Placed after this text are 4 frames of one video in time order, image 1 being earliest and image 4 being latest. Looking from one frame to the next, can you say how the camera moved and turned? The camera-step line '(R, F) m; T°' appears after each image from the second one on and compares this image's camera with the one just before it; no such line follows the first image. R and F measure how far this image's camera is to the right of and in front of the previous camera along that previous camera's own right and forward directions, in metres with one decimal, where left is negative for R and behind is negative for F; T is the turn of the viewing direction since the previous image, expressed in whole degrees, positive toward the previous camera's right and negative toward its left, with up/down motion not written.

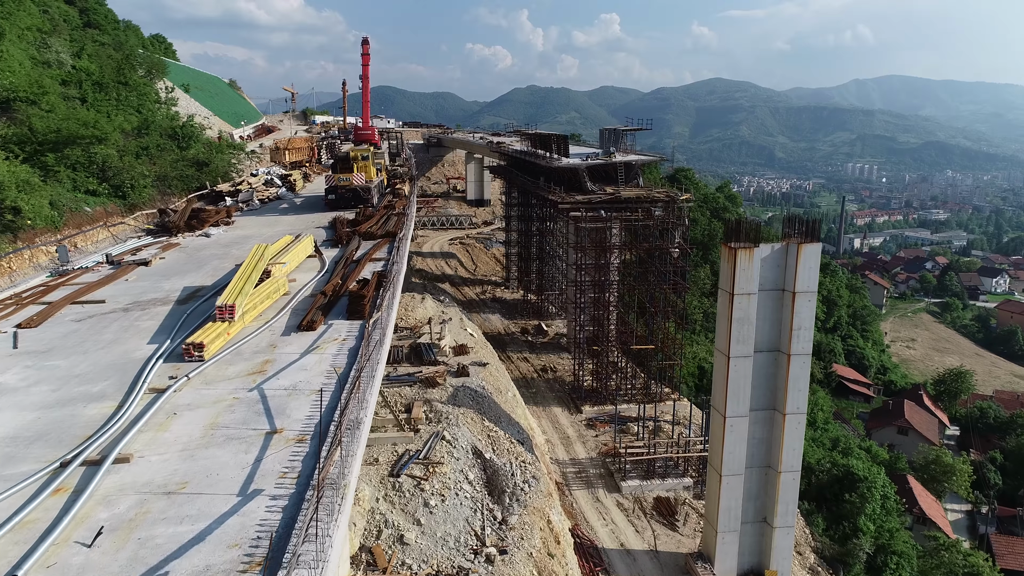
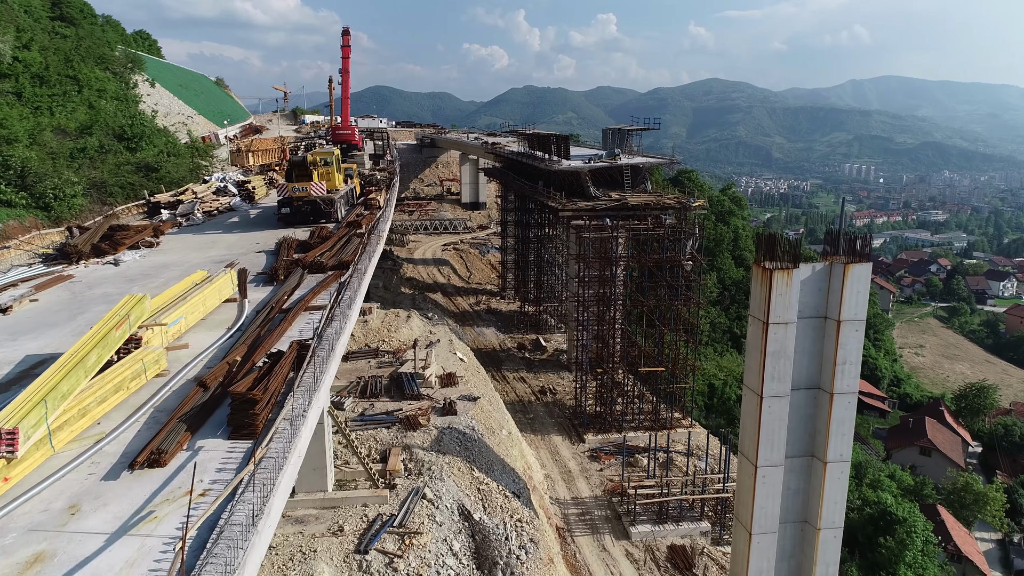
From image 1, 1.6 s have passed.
(+0.1, +2.5) m; 0°
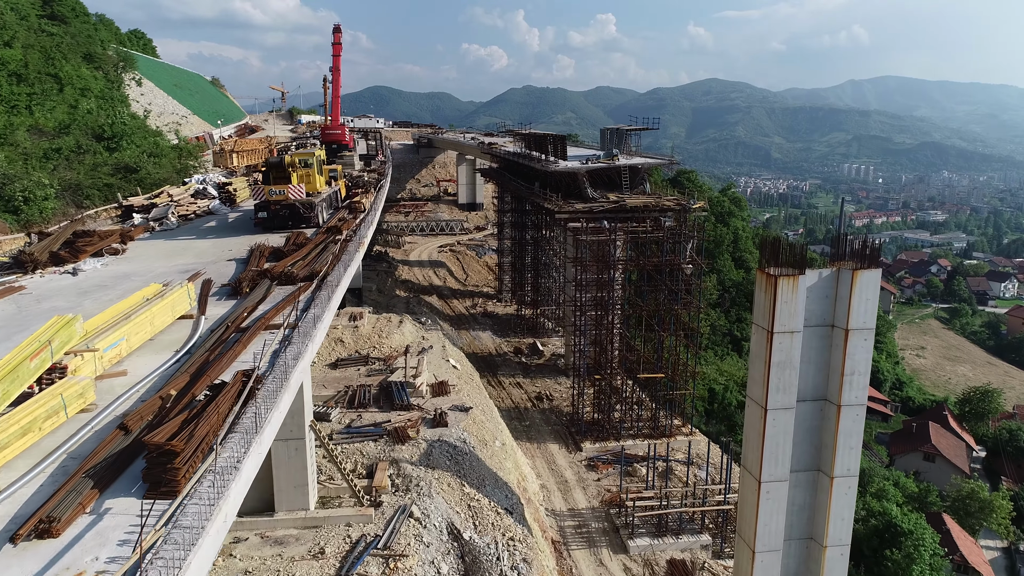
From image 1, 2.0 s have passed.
(+0.1, +0.7) m; 0°
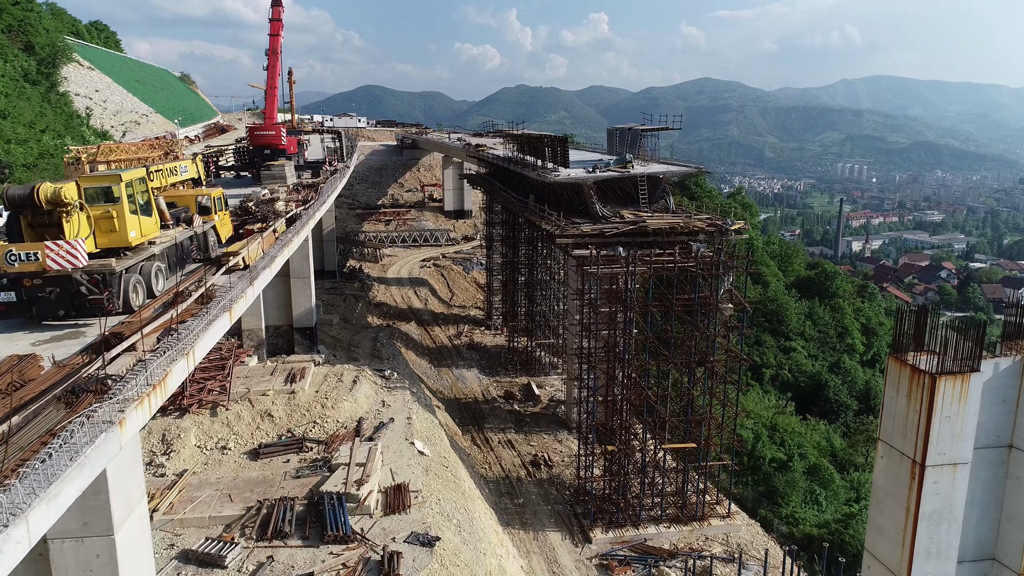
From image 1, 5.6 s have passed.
(+0.1, +5.2) m; +1°
